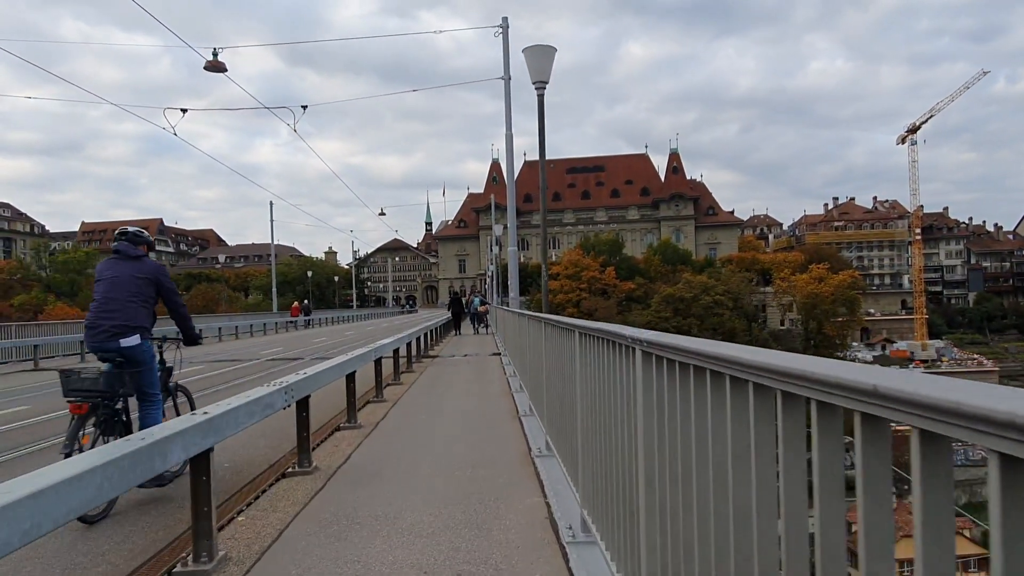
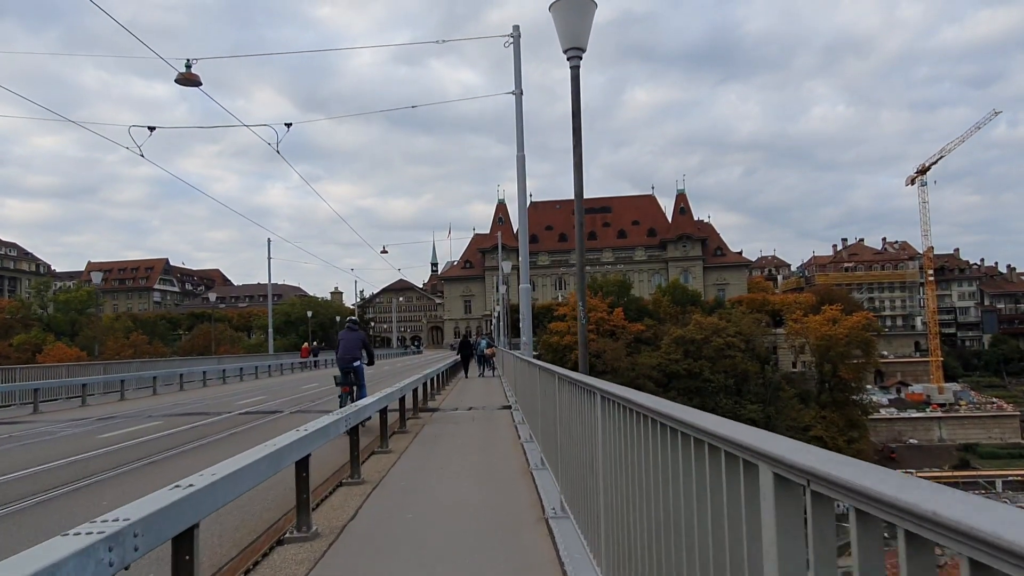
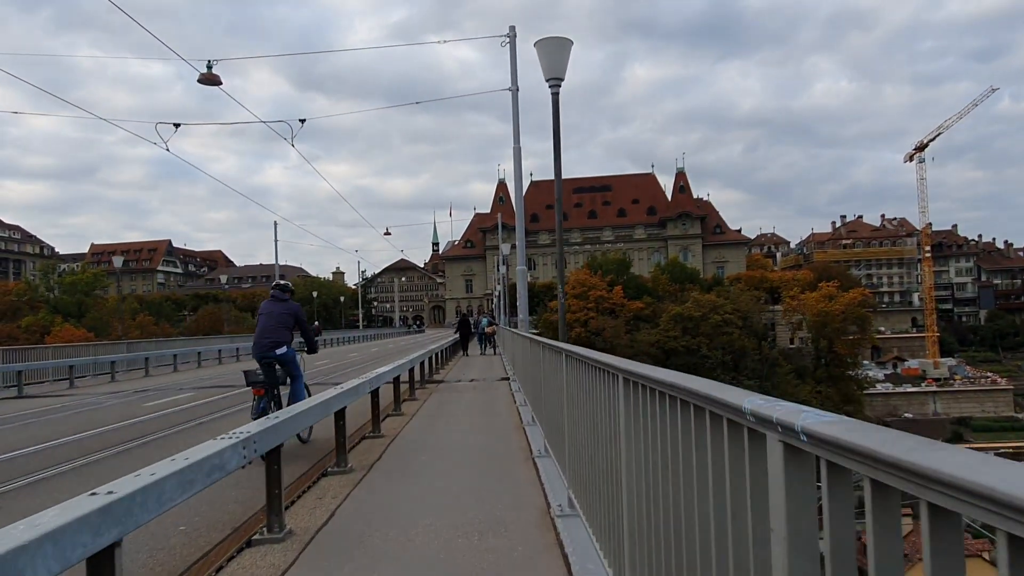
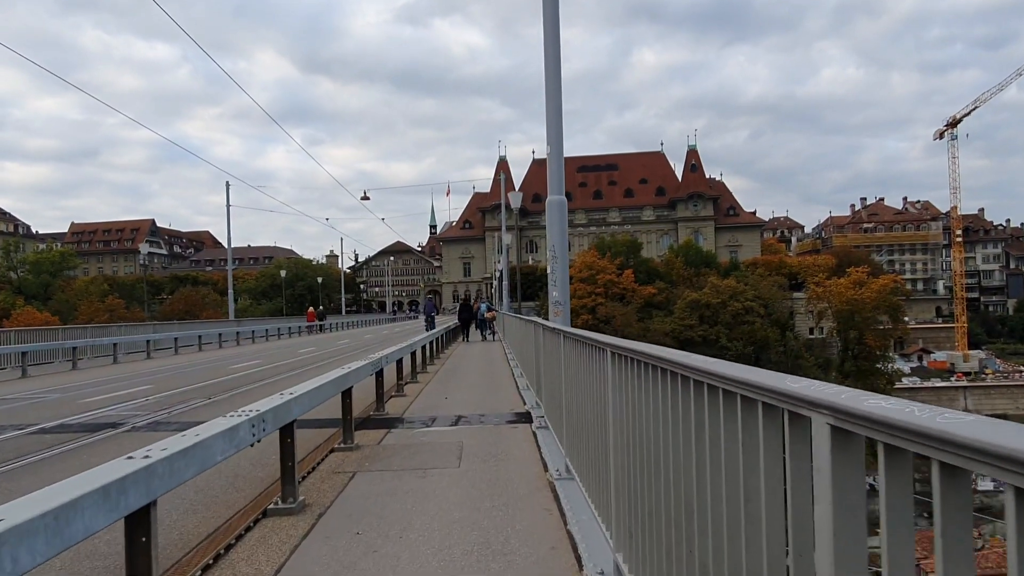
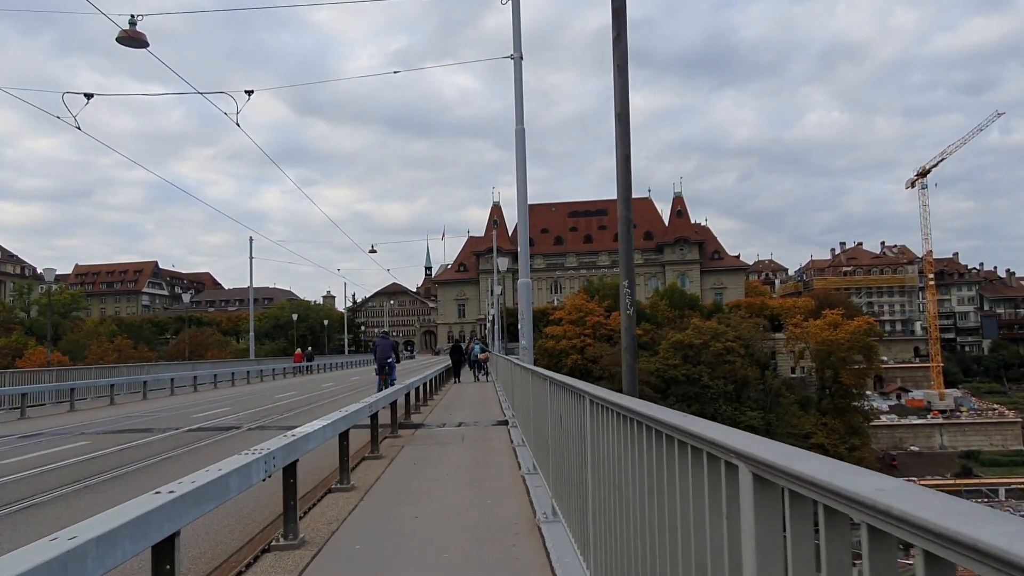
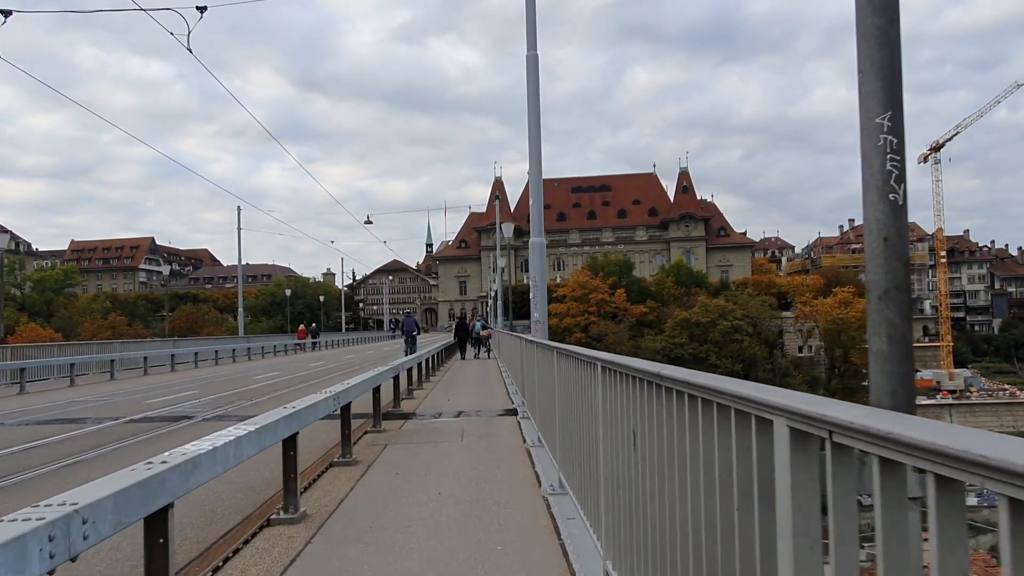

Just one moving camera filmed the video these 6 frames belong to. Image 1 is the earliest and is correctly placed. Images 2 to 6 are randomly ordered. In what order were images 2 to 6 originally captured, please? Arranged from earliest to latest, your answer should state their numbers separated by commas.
3, 2, 5, 6, 4
